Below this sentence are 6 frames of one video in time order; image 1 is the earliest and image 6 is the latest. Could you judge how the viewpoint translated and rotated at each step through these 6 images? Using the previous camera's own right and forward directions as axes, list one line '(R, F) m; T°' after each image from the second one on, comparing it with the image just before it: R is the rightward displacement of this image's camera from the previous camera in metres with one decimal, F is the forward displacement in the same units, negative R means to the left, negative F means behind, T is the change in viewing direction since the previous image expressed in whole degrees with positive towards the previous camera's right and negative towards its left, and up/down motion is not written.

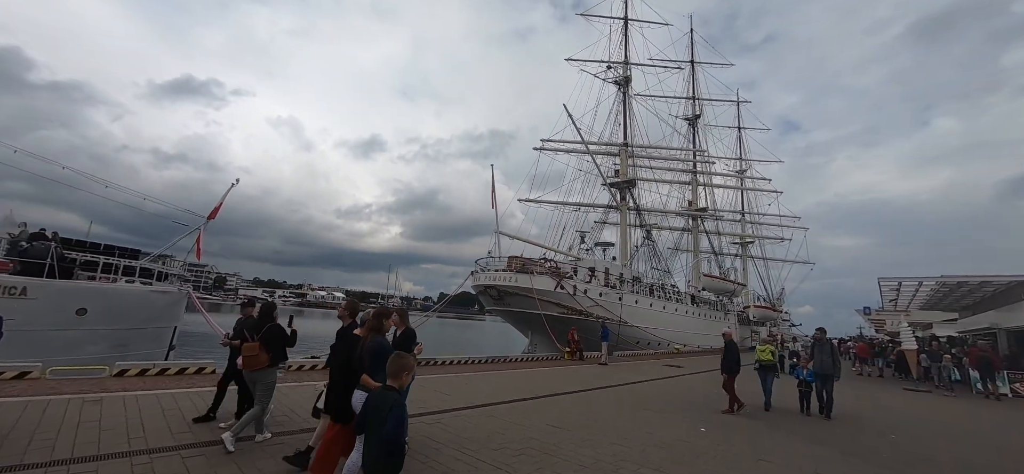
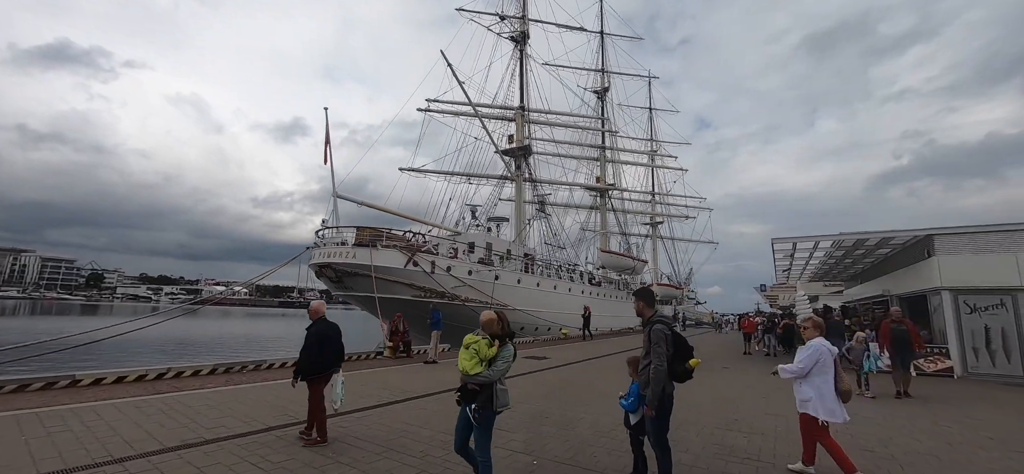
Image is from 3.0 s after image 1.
(+4.0, +4.6) m; +9°
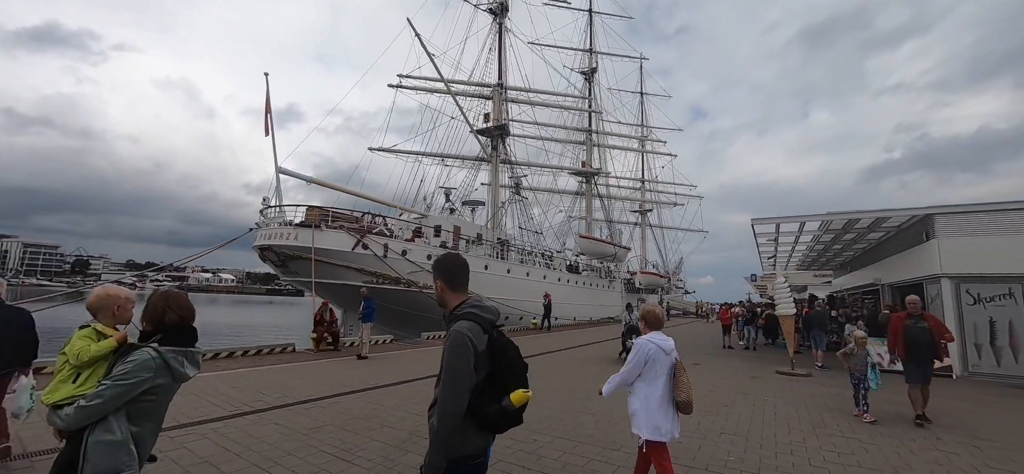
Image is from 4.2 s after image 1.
(+1.4, +1.7) m; +1°
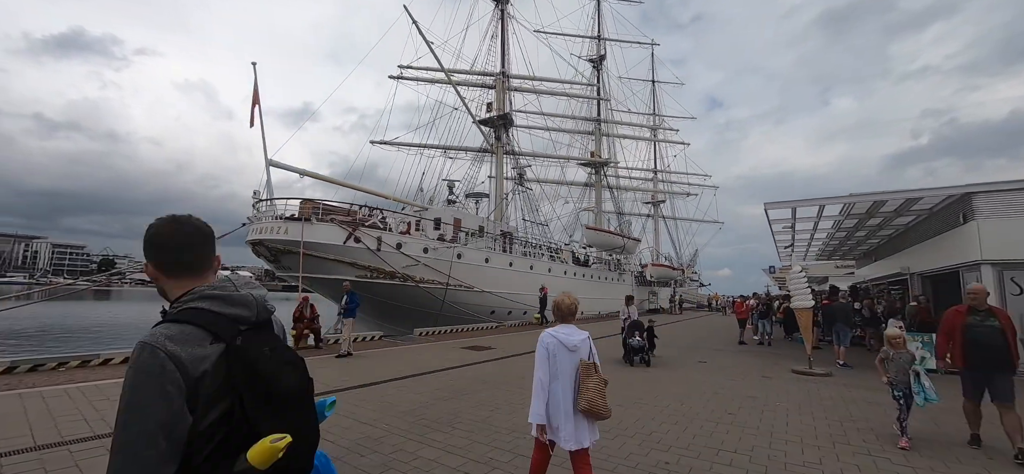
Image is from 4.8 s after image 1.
(+0.6, +0.9) m; -2°
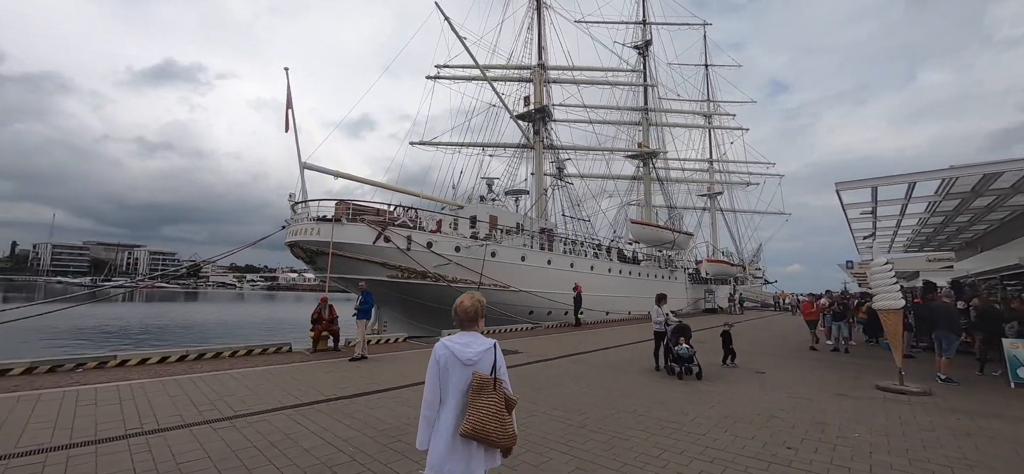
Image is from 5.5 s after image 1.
(+0.7, +1.0) m; -7°
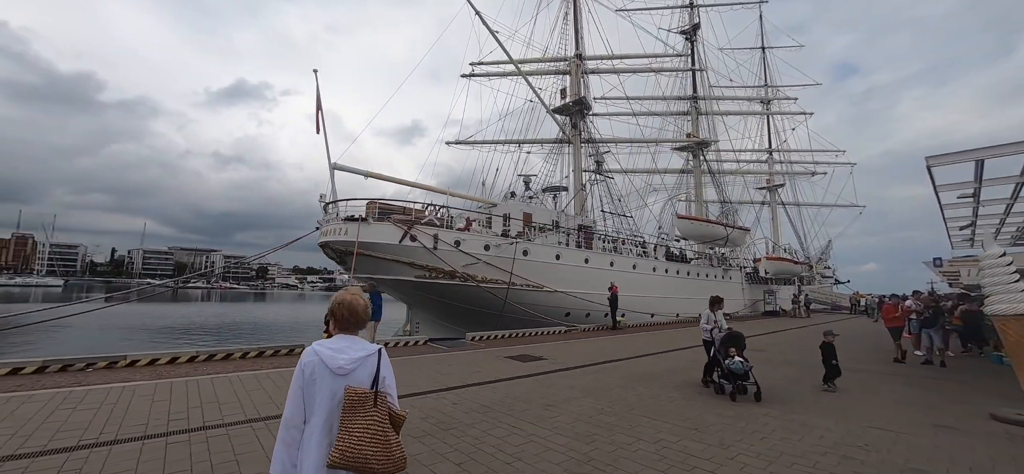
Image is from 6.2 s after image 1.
(+0.6, +1.0) m; -6°
